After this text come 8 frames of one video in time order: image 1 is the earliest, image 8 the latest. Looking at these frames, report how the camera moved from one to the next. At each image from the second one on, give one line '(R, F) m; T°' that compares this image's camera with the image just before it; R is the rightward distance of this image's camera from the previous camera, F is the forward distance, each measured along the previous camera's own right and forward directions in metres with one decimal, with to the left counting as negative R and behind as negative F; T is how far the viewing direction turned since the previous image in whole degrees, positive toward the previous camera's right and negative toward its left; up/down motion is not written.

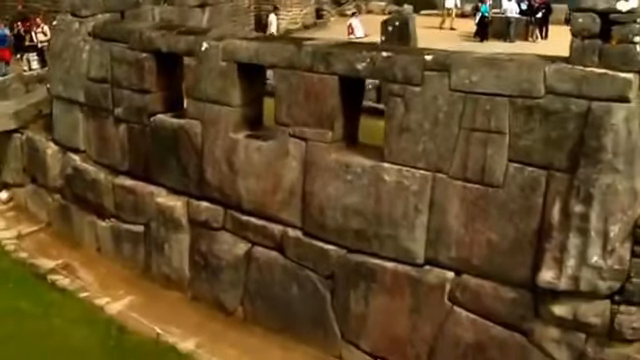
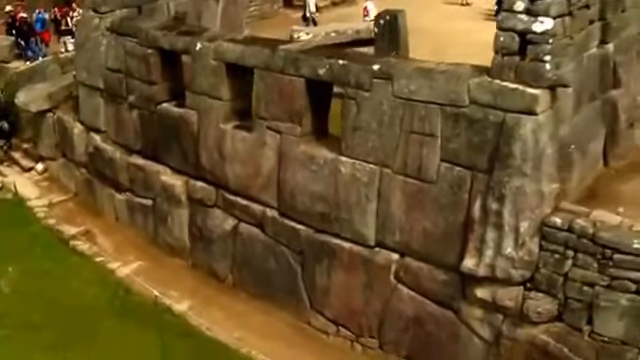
(+1.1, -1.0) m; -5°
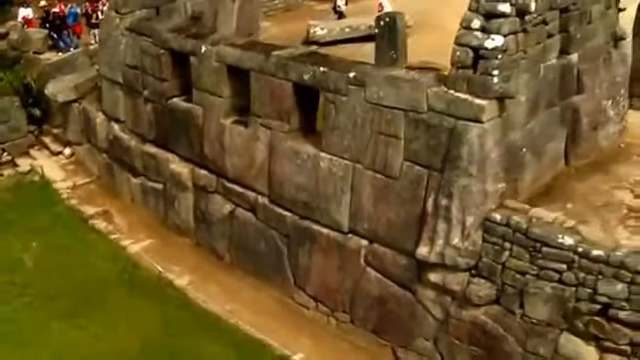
(+0.7, -1.0) m; -3°
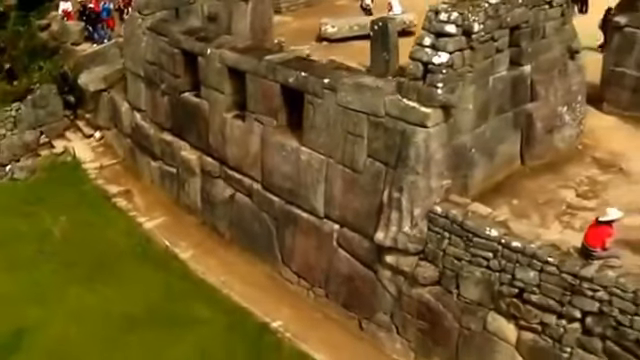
(+1.0, -1.2) m; -4°
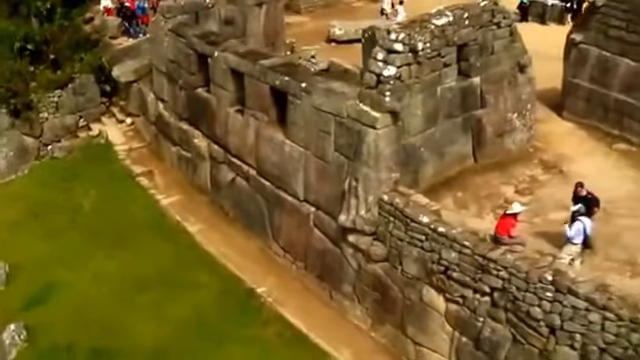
(+1.2, -1.7) m; -4°
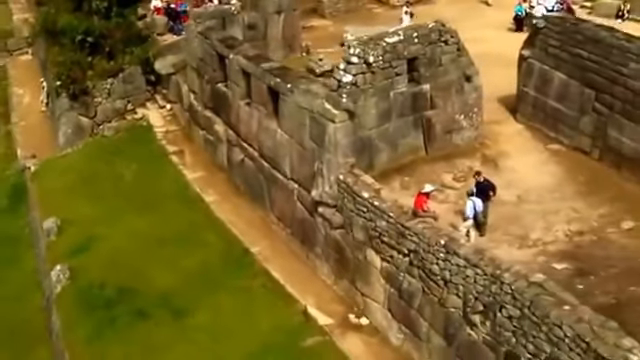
(+1.7, -2.8) m; -5°
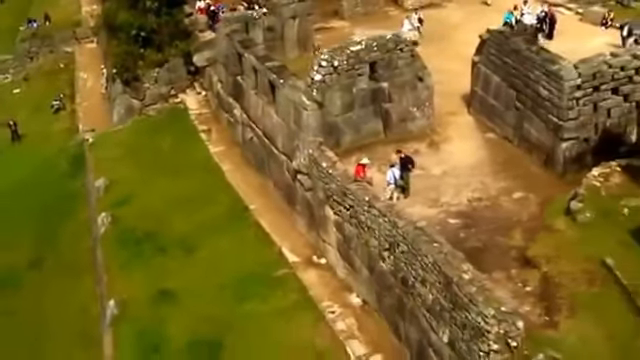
(+2.2, -4.0) m; -5°
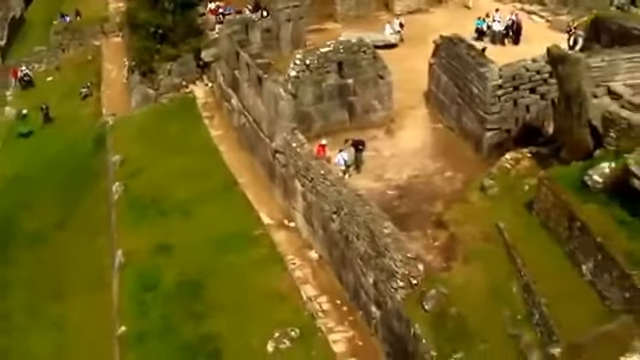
(+1.6, -3.5) m; -2°
